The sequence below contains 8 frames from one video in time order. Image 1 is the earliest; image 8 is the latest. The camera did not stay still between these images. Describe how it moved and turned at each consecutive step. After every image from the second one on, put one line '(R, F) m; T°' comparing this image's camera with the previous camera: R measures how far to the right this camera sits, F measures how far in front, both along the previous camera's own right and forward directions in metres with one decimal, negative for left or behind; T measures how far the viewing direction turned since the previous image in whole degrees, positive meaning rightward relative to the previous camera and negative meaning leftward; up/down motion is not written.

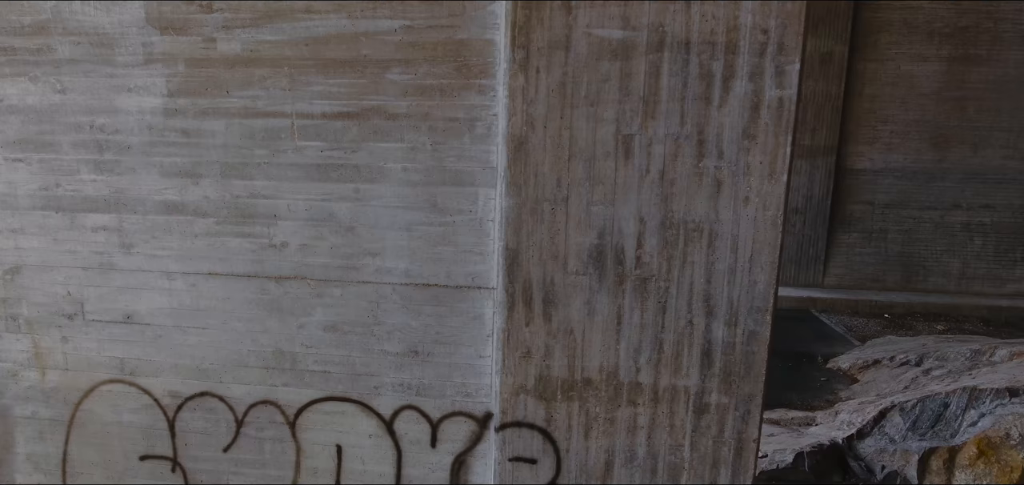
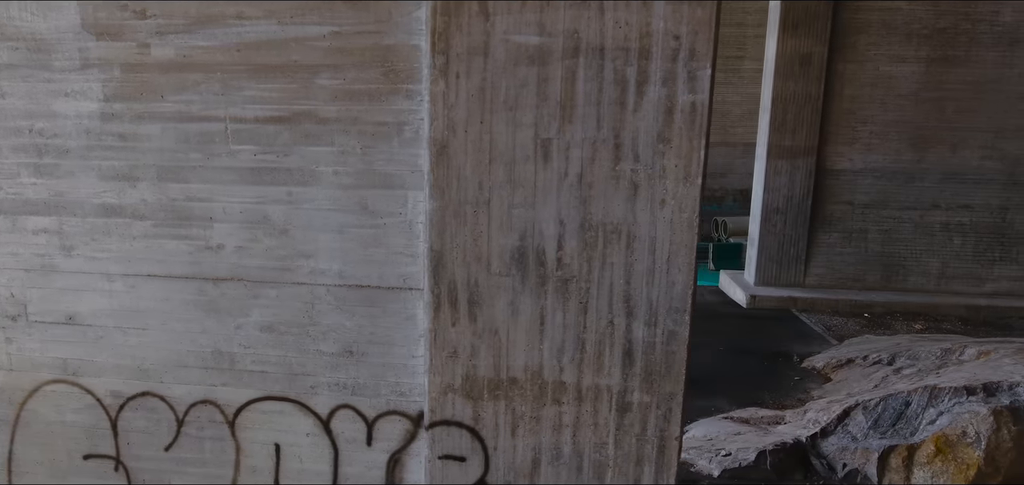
(+0.7, -0.1) m; 0°
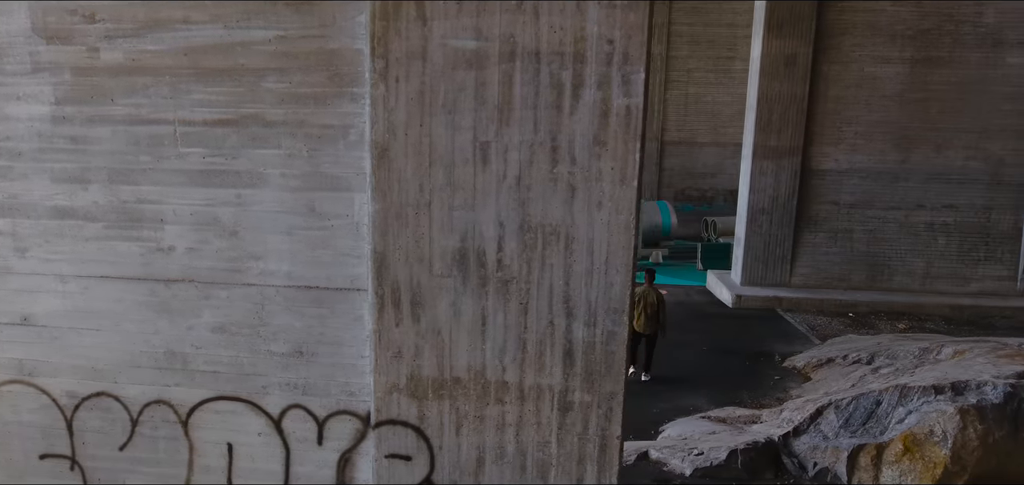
(+0.6, -0.1) m; 0°
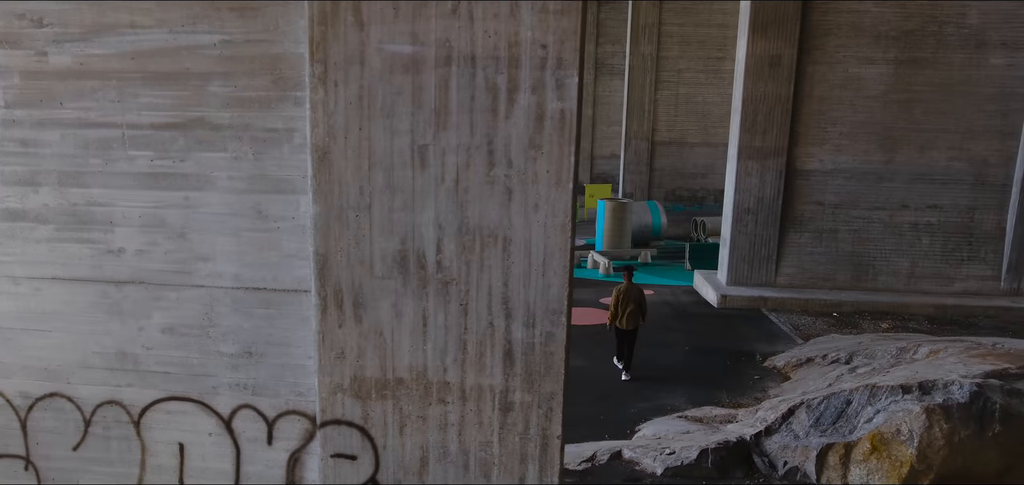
(+0.6, -0.1) m; 0°
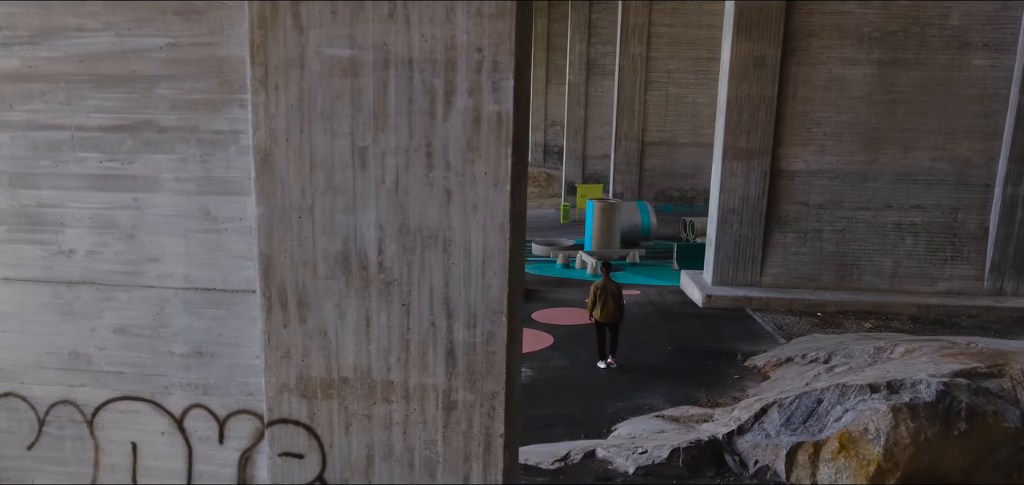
(+0.6, -0.1) m; 0°
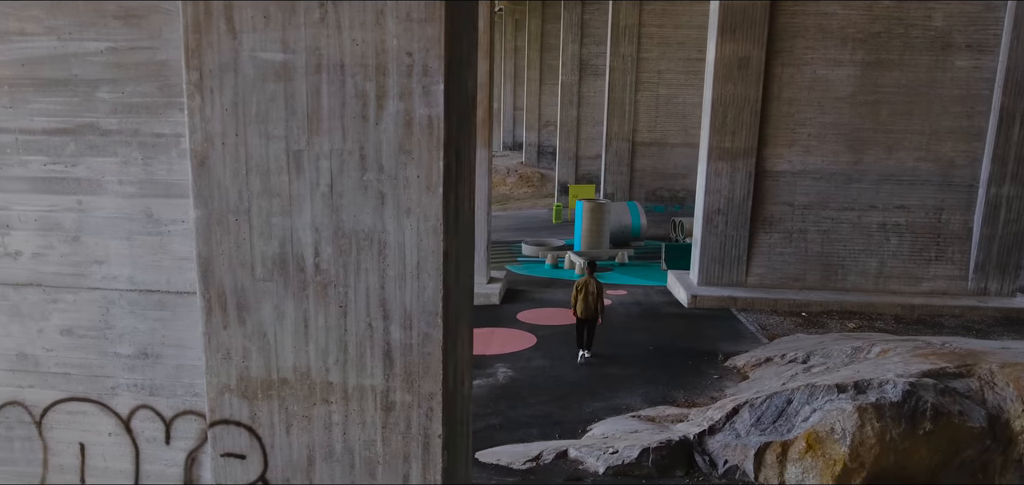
(+0.6, -0.1) m; 0°
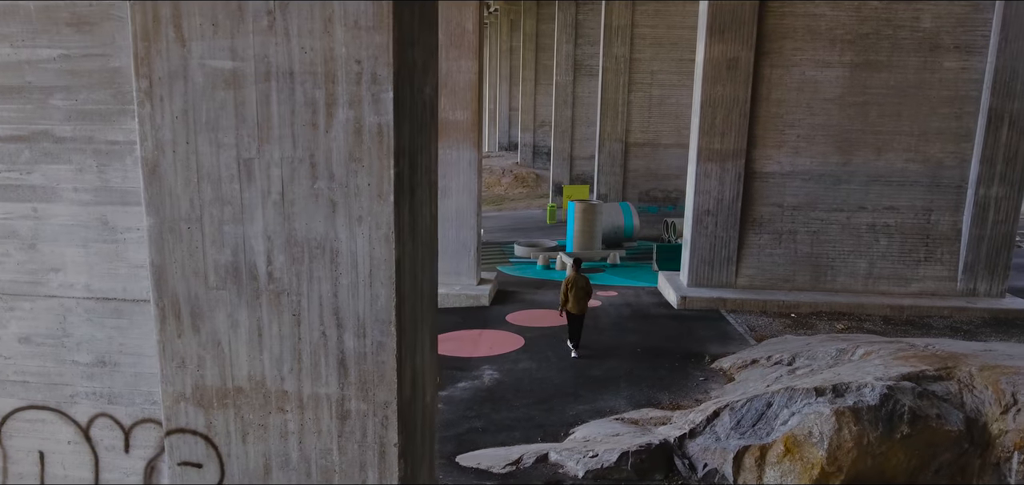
(+0.5, 0.0) m; 0°
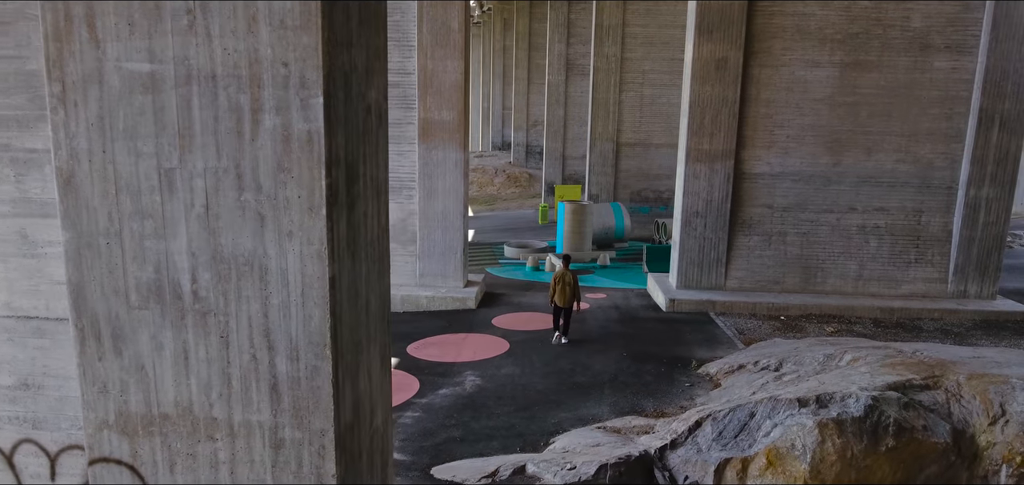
(+0.5, +0.5) m; 0°
